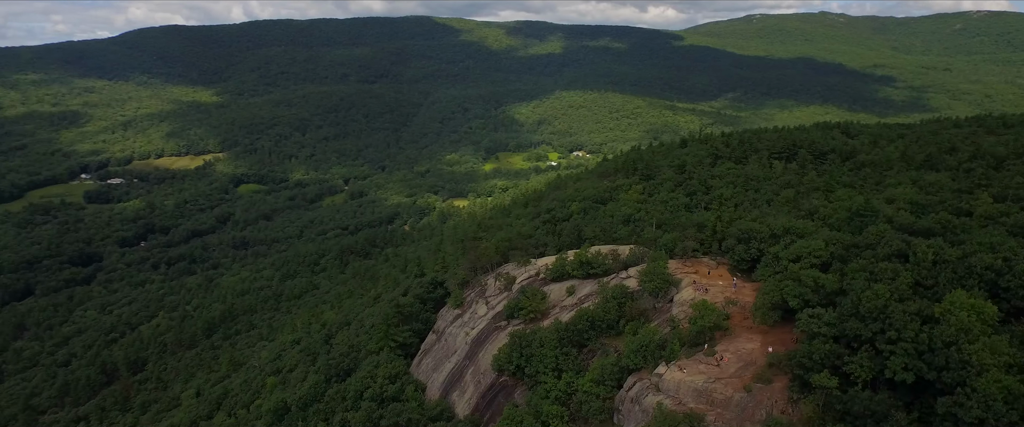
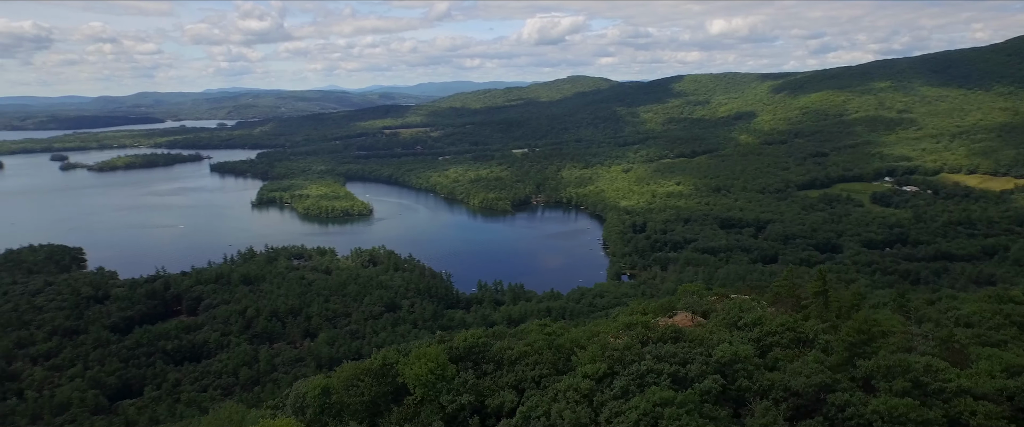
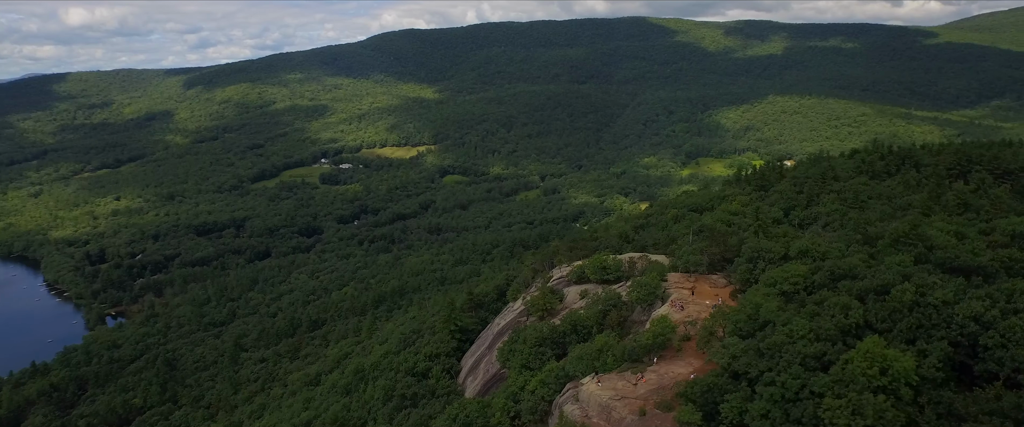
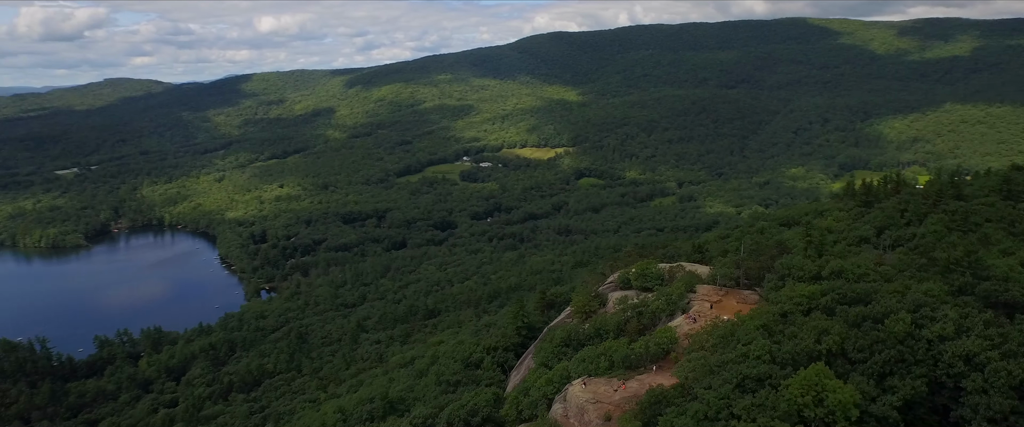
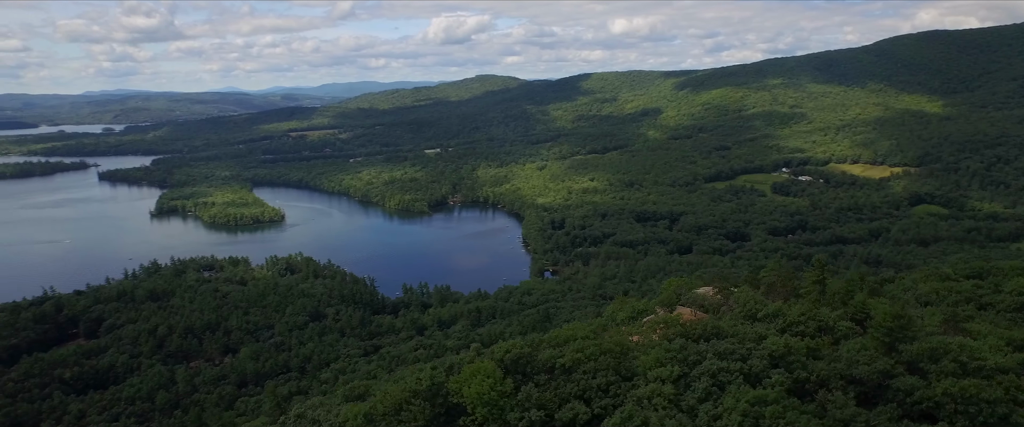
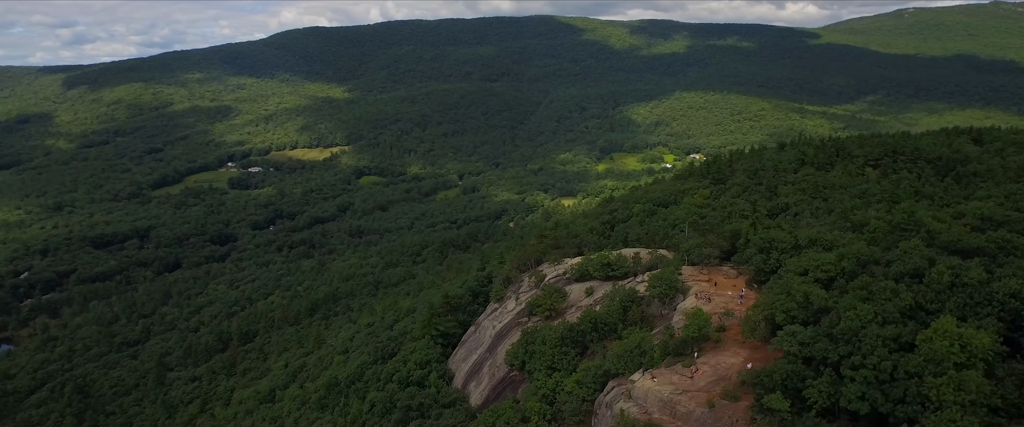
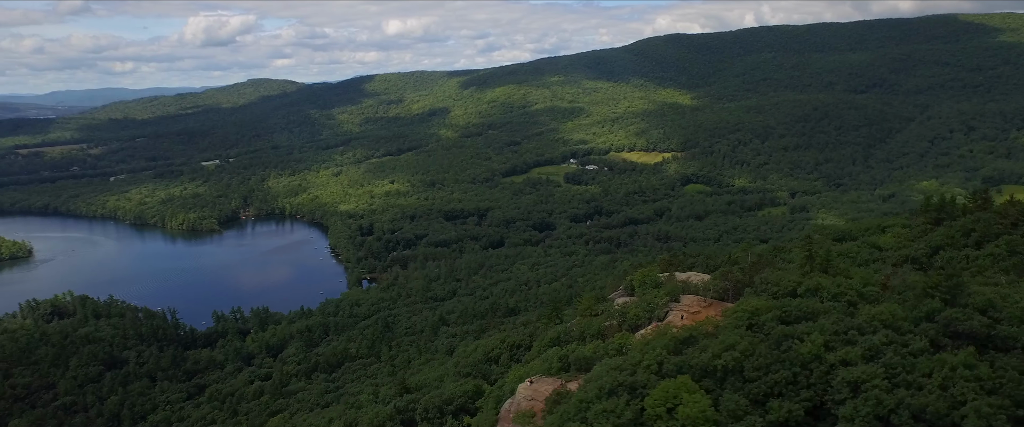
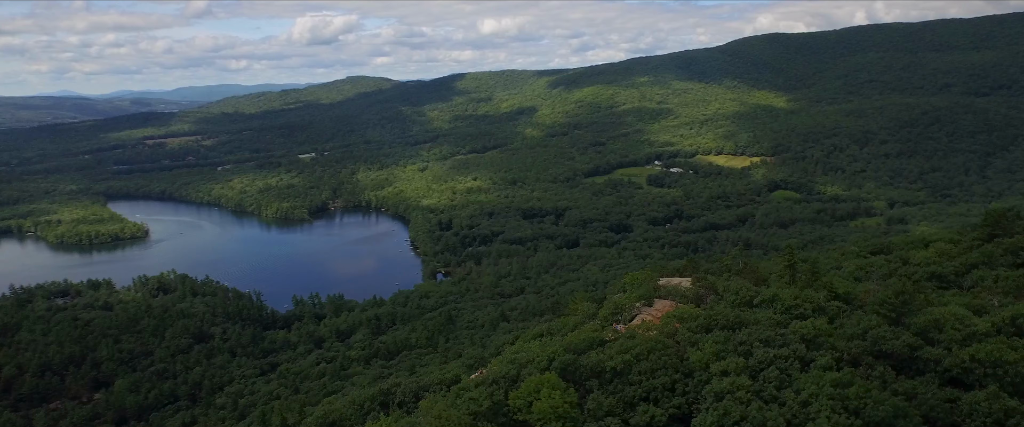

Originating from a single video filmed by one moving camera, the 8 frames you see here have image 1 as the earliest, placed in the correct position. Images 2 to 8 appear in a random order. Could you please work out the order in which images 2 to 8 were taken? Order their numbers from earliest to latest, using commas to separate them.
6, 3, 4, 7, 8, 5, 2
